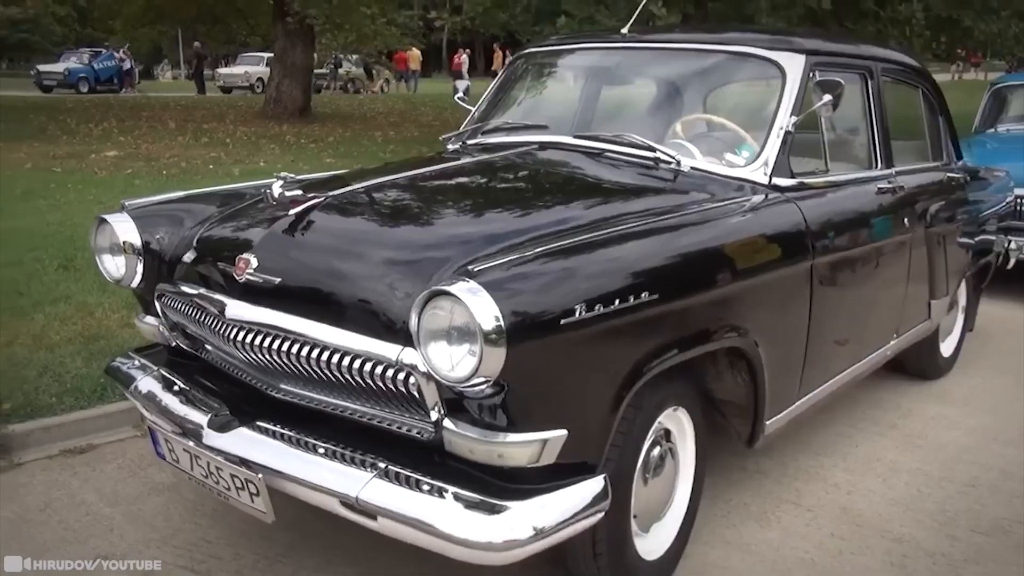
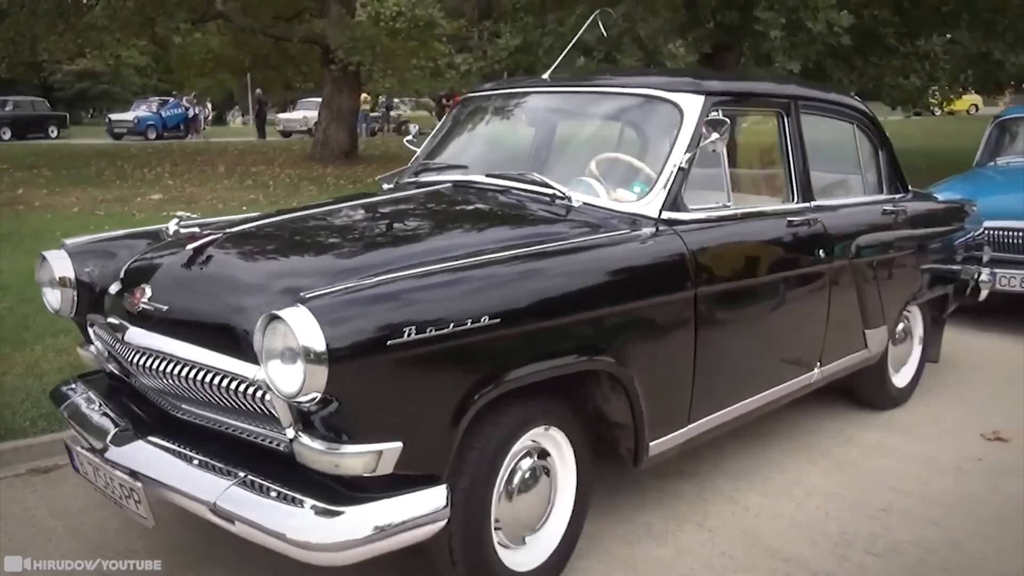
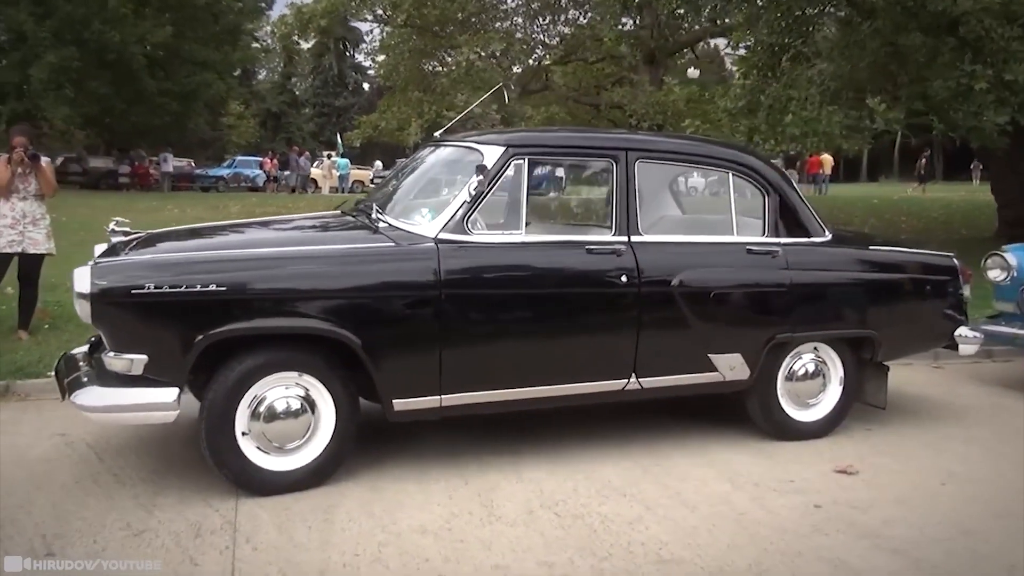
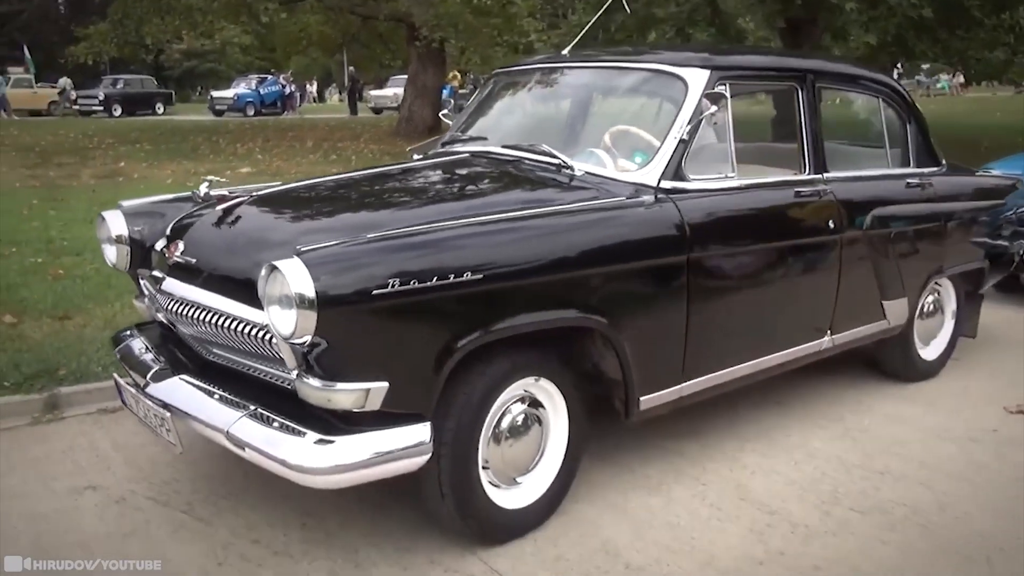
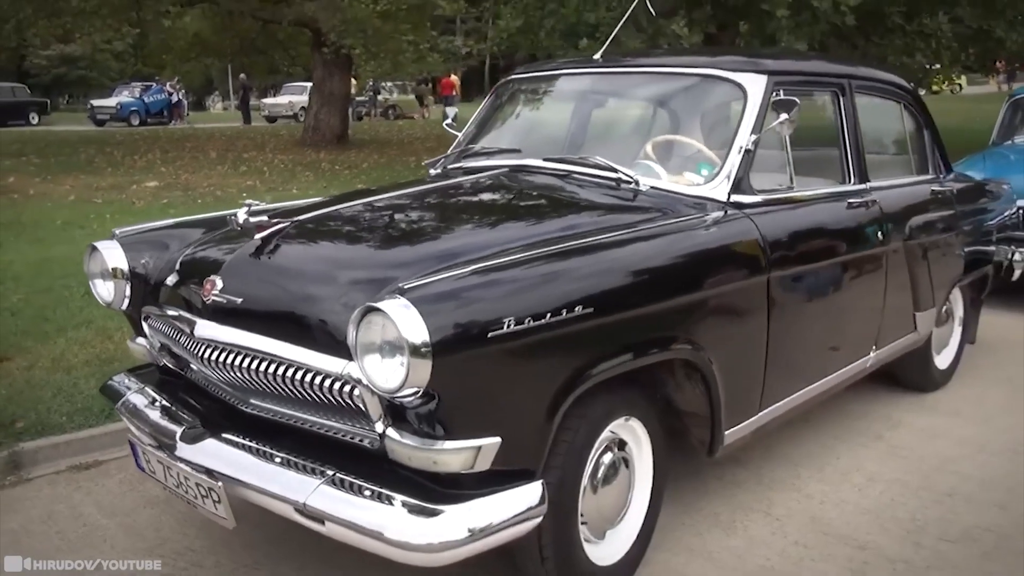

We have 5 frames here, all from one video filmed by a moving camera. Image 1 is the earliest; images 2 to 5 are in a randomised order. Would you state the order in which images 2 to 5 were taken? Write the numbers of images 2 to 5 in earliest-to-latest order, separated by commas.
5, 2, 4, 3
